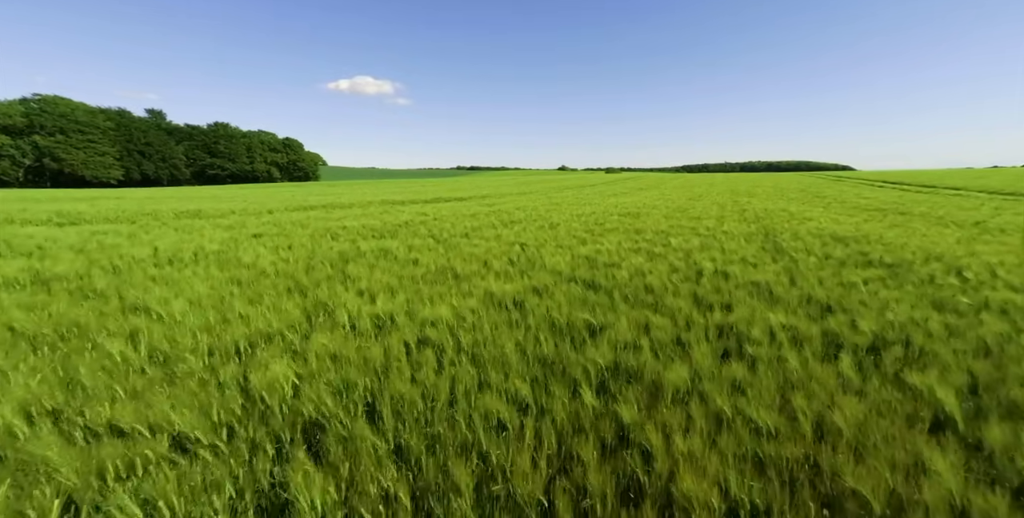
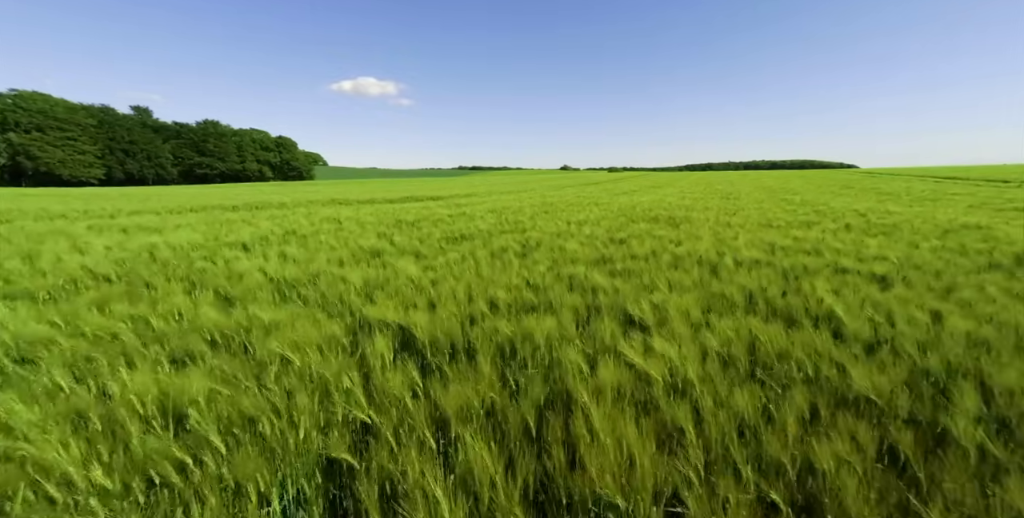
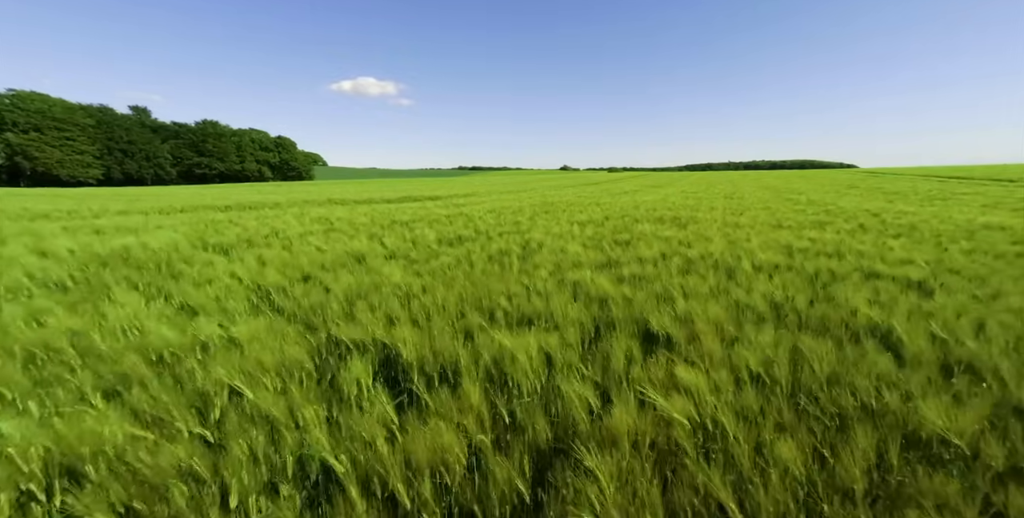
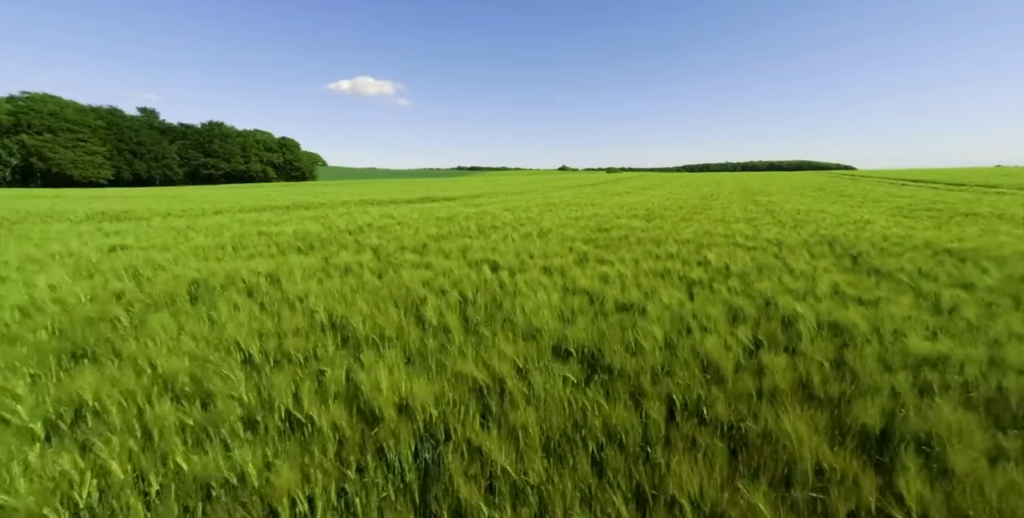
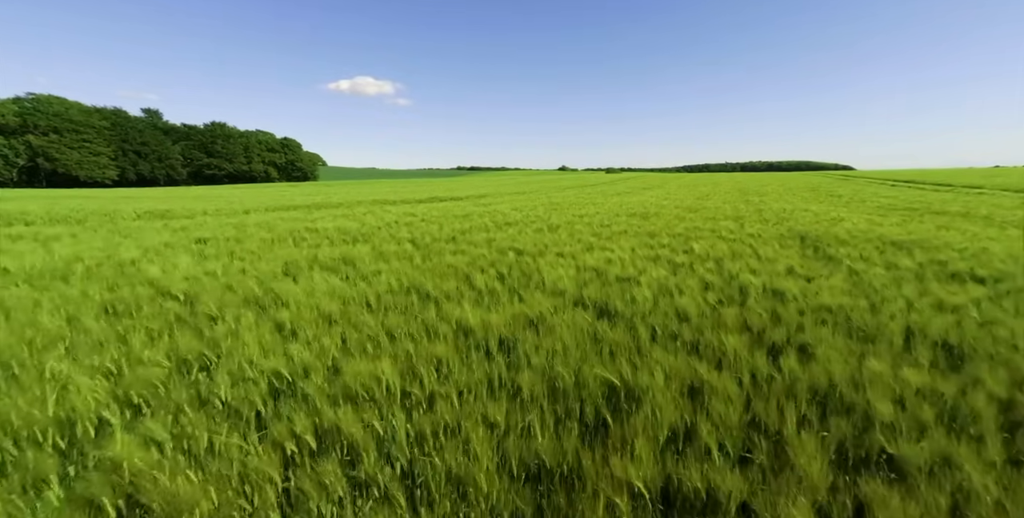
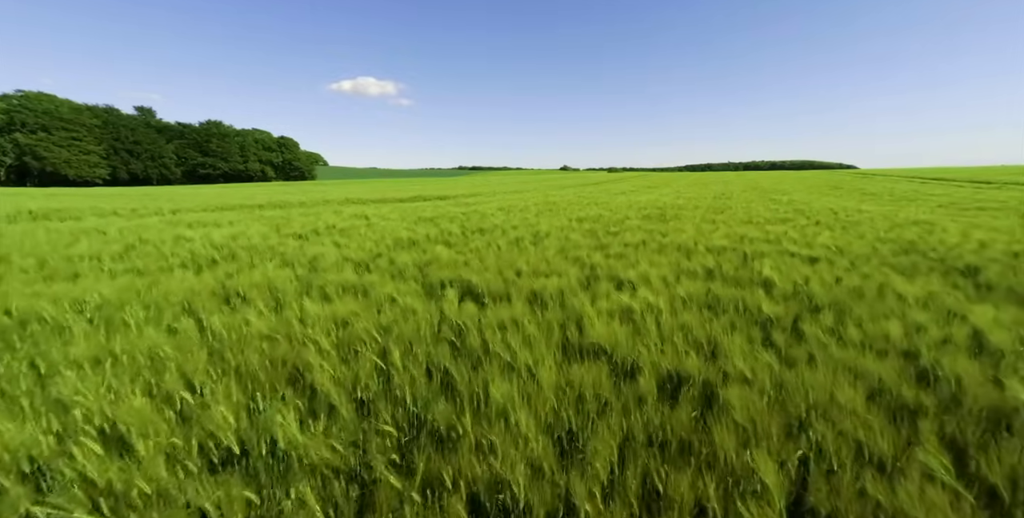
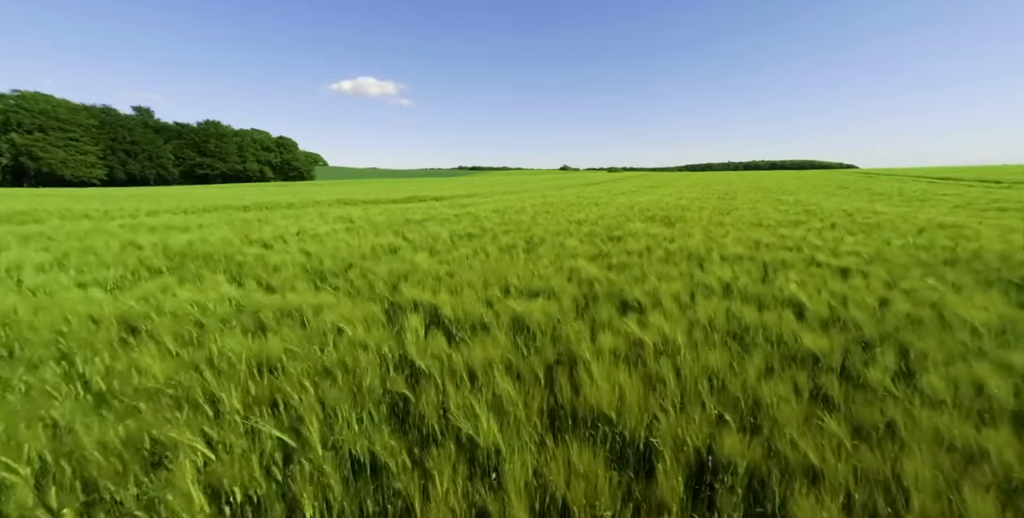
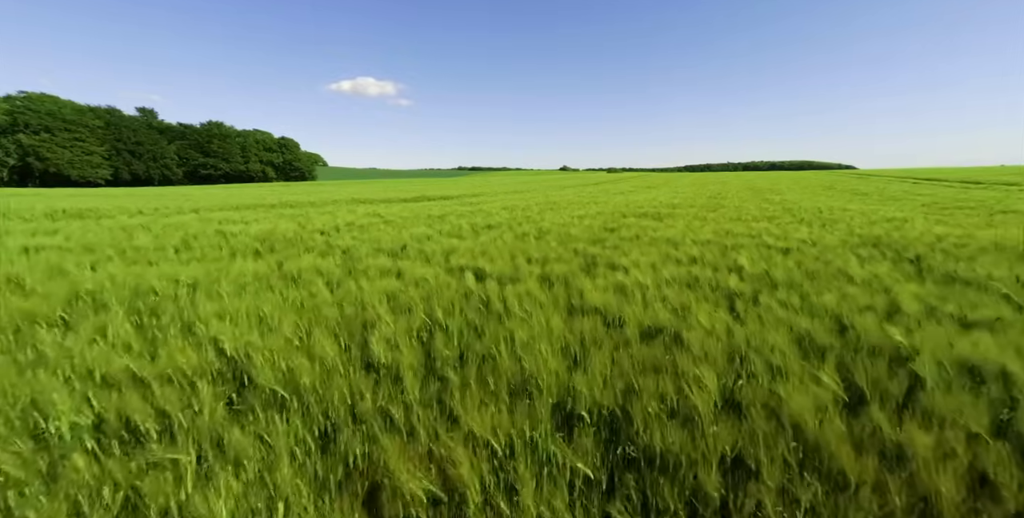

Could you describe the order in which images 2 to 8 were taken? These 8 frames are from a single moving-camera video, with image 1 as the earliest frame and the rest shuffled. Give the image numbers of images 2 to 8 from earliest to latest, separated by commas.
5, 4, 8, 6, 7, 2, 3
